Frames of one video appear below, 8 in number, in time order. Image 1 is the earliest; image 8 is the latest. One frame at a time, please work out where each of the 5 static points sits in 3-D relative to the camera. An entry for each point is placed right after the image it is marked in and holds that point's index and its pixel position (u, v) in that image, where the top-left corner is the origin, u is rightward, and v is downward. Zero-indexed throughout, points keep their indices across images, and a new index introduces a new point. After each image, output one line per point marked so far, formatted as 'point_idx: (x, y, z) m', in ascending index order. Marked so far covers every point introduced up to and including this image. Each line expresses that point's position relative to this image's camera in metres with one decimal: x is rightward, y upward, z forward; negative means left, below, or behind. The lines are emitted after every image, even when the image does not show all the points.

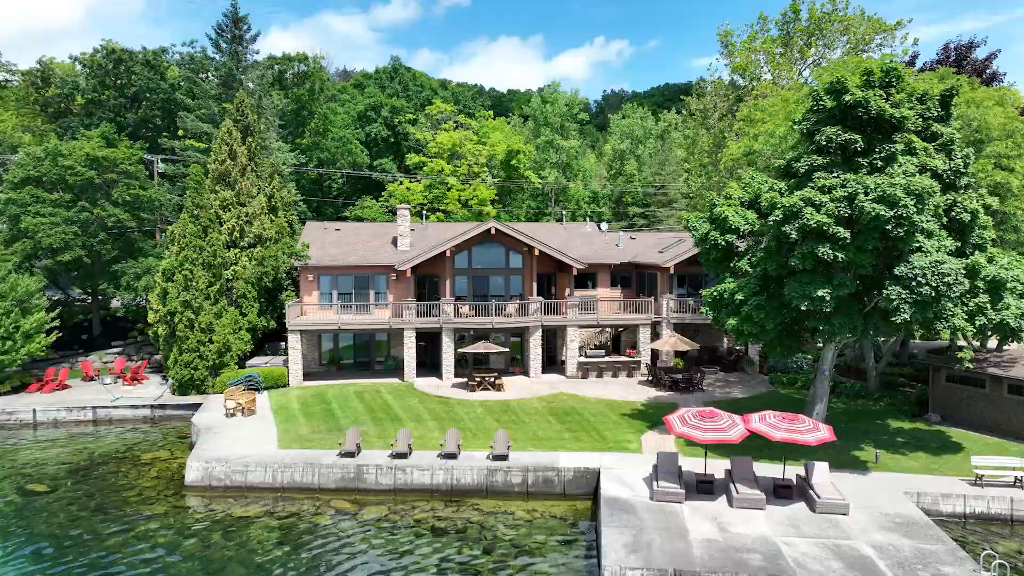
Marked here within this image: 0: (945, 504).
0: (+14.2, -7.0, +19.7) m
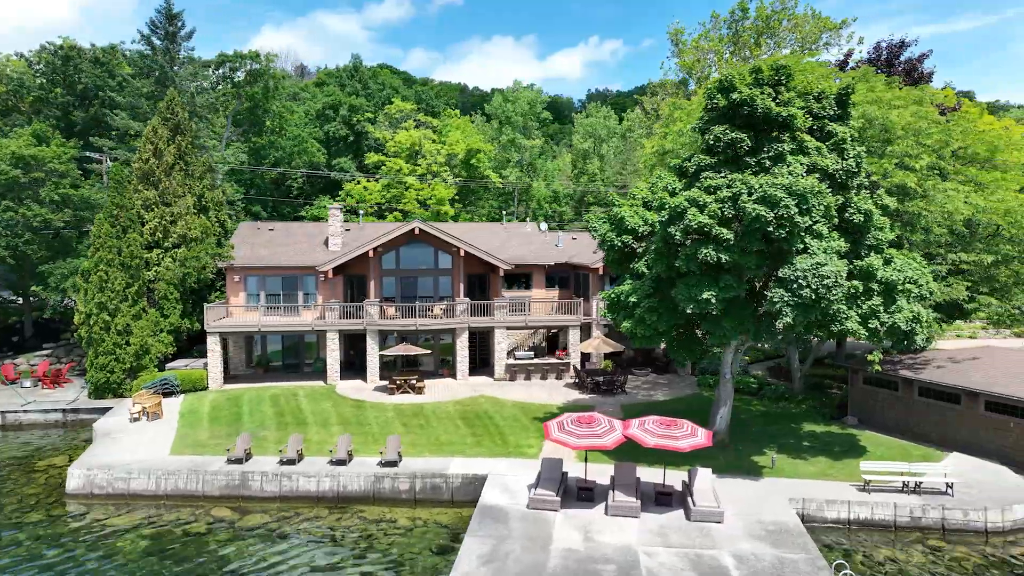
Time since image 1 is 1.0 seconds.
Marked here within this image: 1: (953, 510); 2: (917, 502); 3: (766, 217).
0: (+10.2, -7.1, +19.4) m
1: (+13.8, -7.0, +19.0) m
2: (+13.0, -6.9, +19.5) m
3: (+7.8, +2.2, +18.7) m
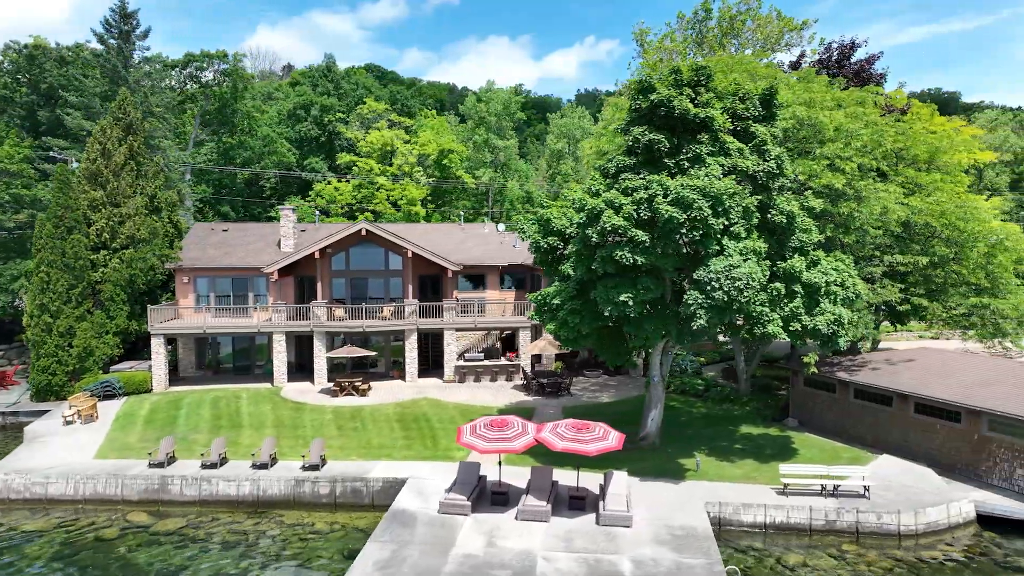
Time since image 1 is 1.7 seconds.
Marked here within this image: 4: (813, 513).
0: (+7.5, -7.2, +19.3) m
1: (+11.1, -7.0, +18.9) m
2: (+10.3, -7.0, +19.4) m
3: (+5.1, +2.1, +18.6) m
4: (+9.5, -7.1, +19.0) m
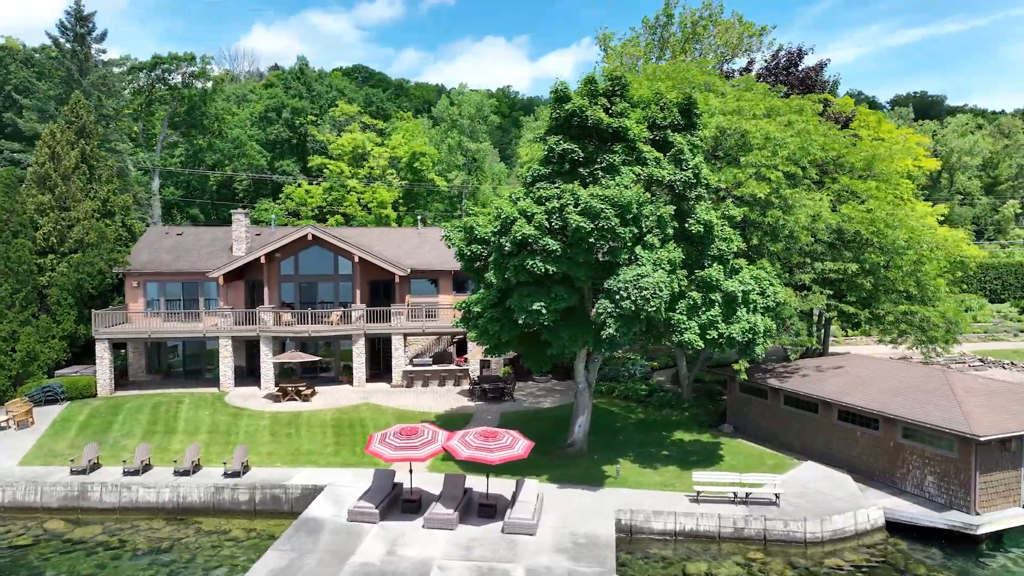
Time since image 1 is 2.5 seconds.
0: (+4.6, -7.5, +19.4) m
1: (+8.2, -7.3, +19.1) m
2: (+7.4, -7.2, +19.5) m
3: (+2.3, +1.8, +18.7) m
4: (+6.7, -7.4, +19.2) m
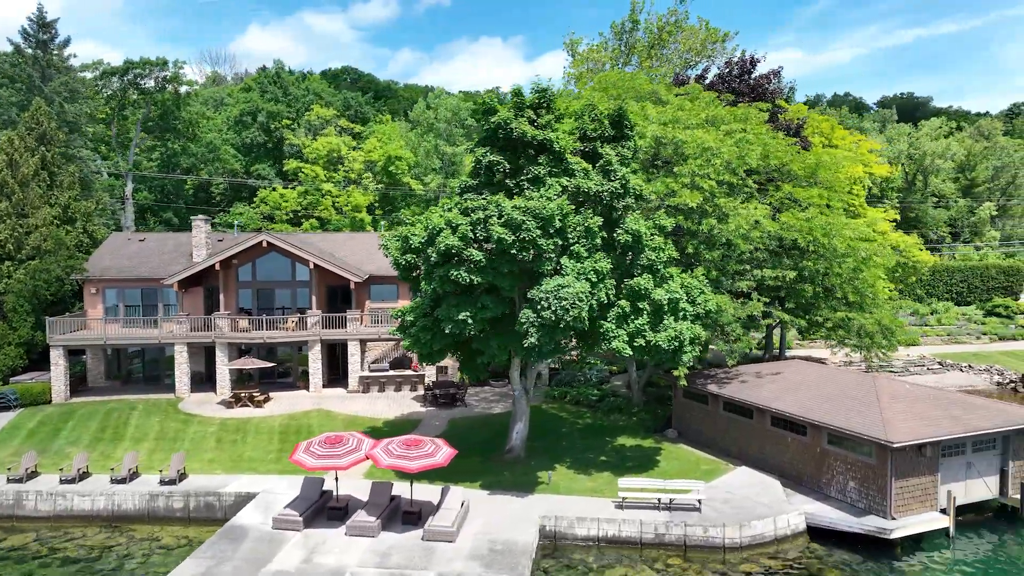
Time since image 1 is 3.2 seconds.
0: (+2.2, -7.8, +19.7) m
1: (+5.8, -7.7, +19.4) m
2: (+5.0, -7.6, +19.9) m
3: (-0.2, +1.5, +19.0) m
4: (+4.2, -7.7, +19.5) m
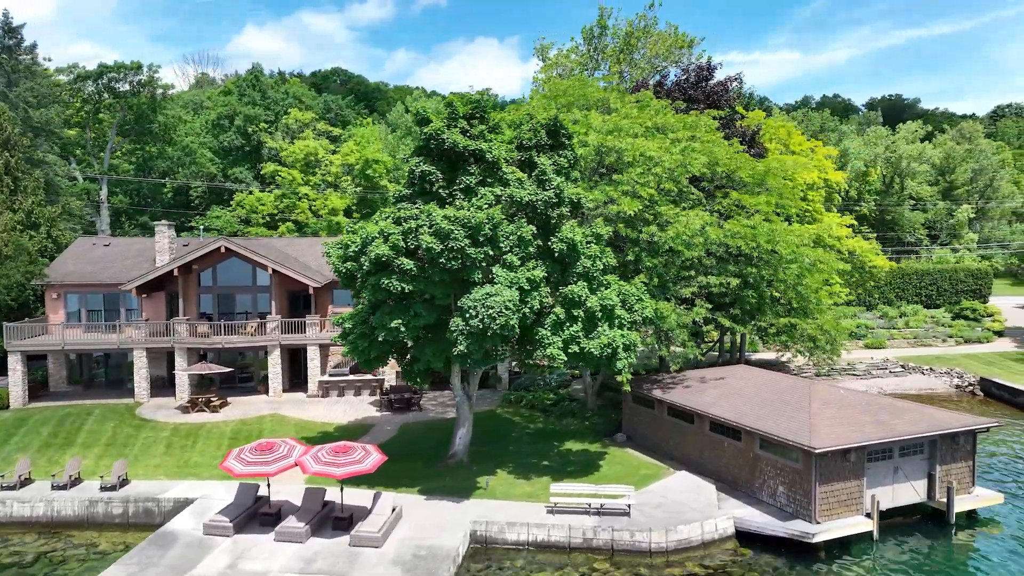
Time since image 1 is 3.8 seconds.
0: (-0.1, -8.1, +20.0) m
1: (+3.5, -7.9, +19.7) m
2: (+2.7, -7.8, +20.2) m
3: (-2.5, +1.2, +19.3) m
4: (+1.9, -8.0, +19.8) m
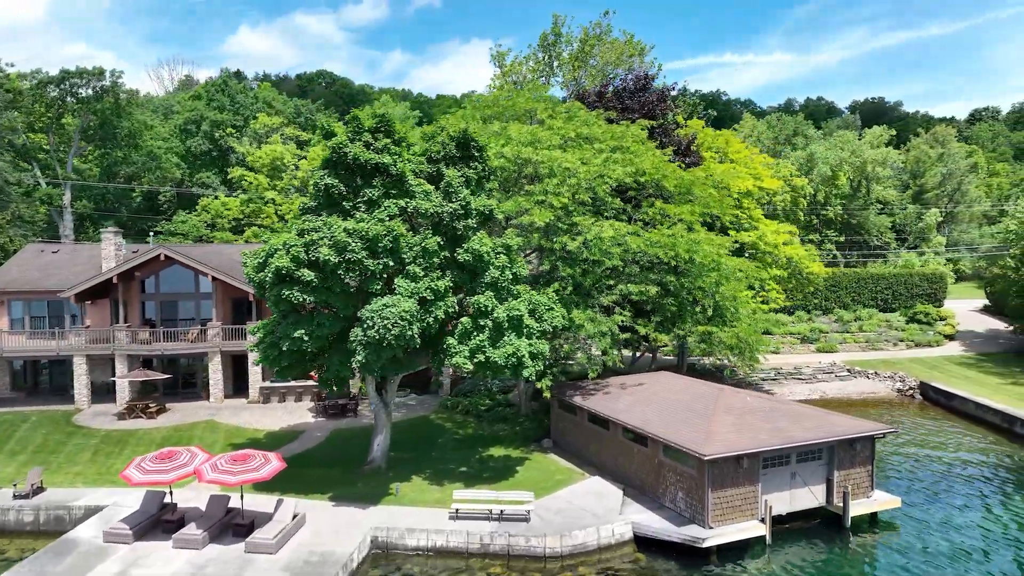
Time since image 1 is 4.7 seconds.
0: (-3.5, -8.4, +20.4) m
1: (+0.1, -8.3, +20.2) m
2: (-0.7, -8.2, +20.6) m
3: (-5.8, +0.9, +19.7) m
4: (-1.5, -8.3, +20.2) m
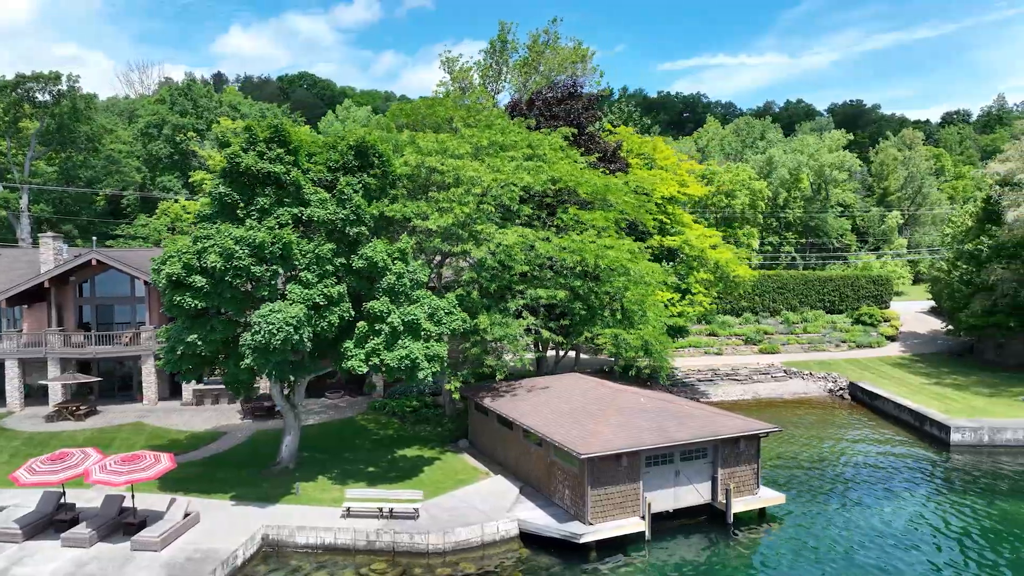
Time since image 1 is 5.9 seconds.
0: (-7.5, -8.6, +21.1) m
1: (-3.8, -8.5, +20.8) m
2: (-4.7, -8.4, +21.3) m
3: (-9.8, +0.7, +20.3) m
4: (-5.4, -8.5, +20.9) m
